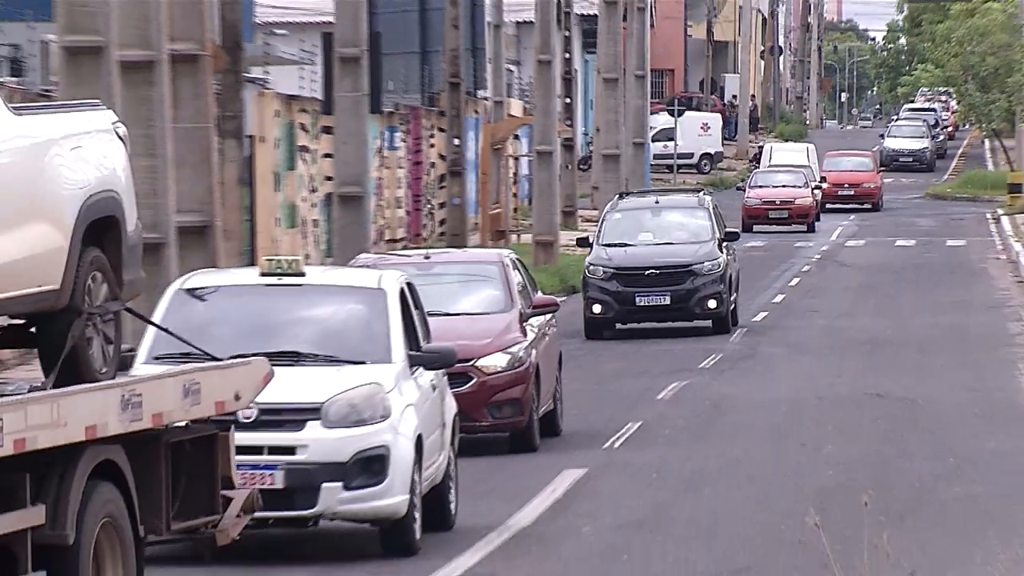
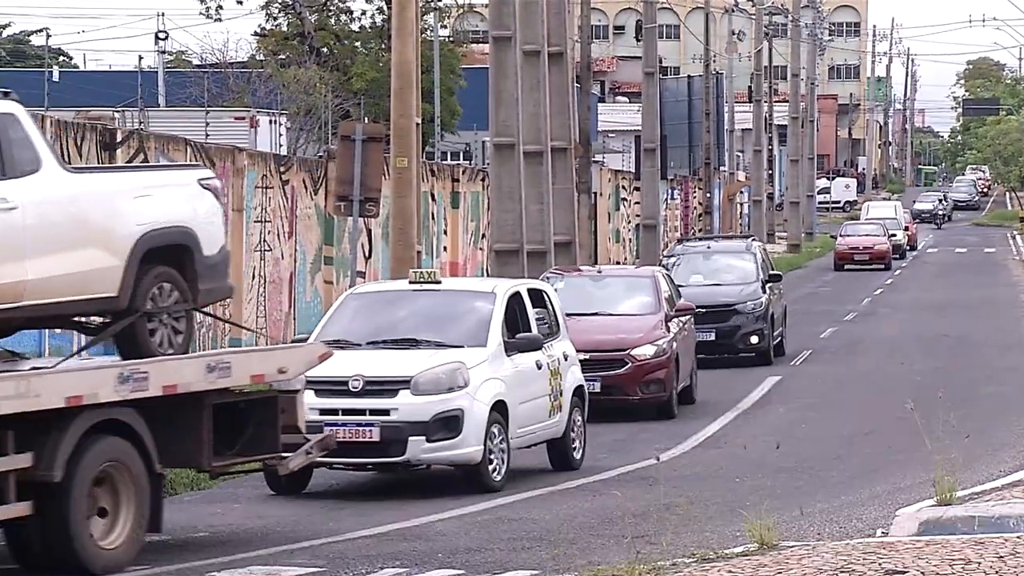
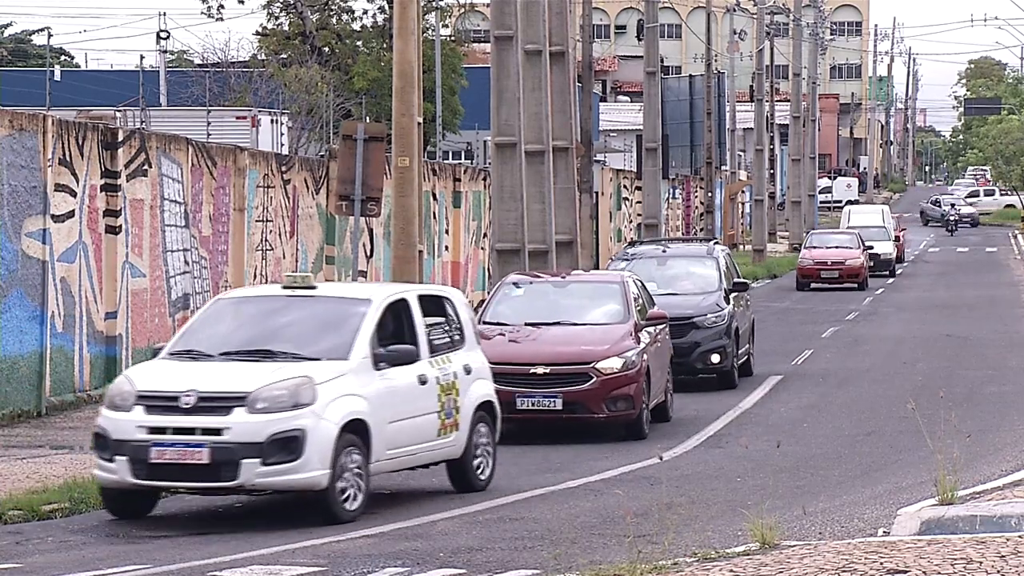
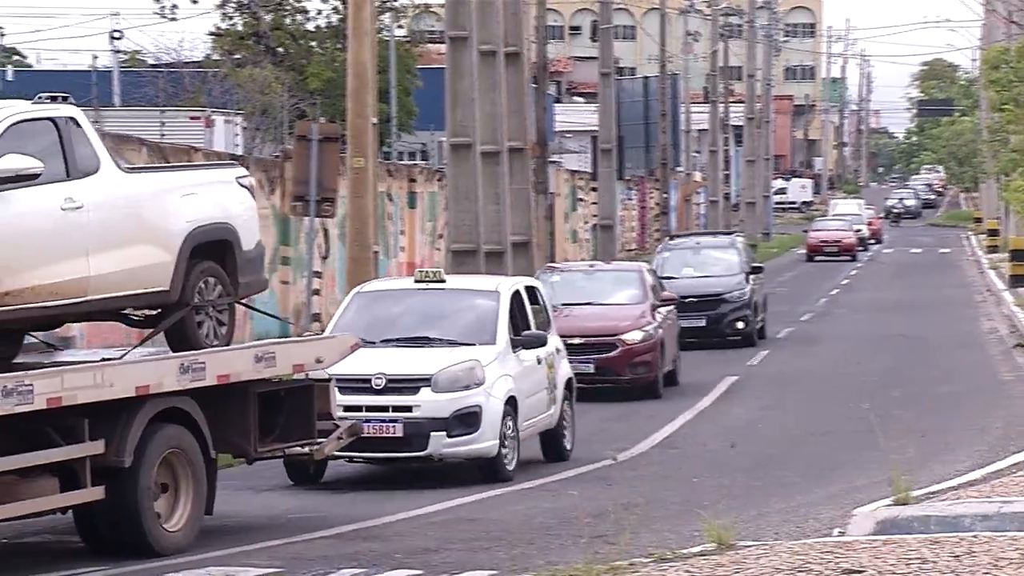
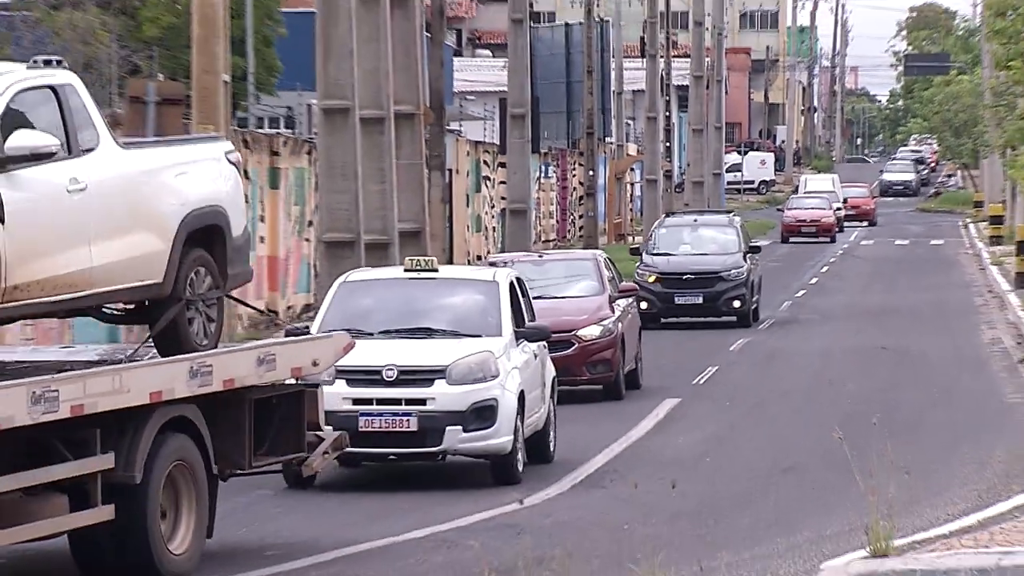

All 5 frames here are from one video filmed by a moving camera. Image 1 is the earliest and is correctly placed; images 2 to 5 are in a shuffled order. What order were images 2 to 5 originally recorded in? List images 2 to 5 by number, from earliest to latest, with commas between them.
5, 4, 2, 3
